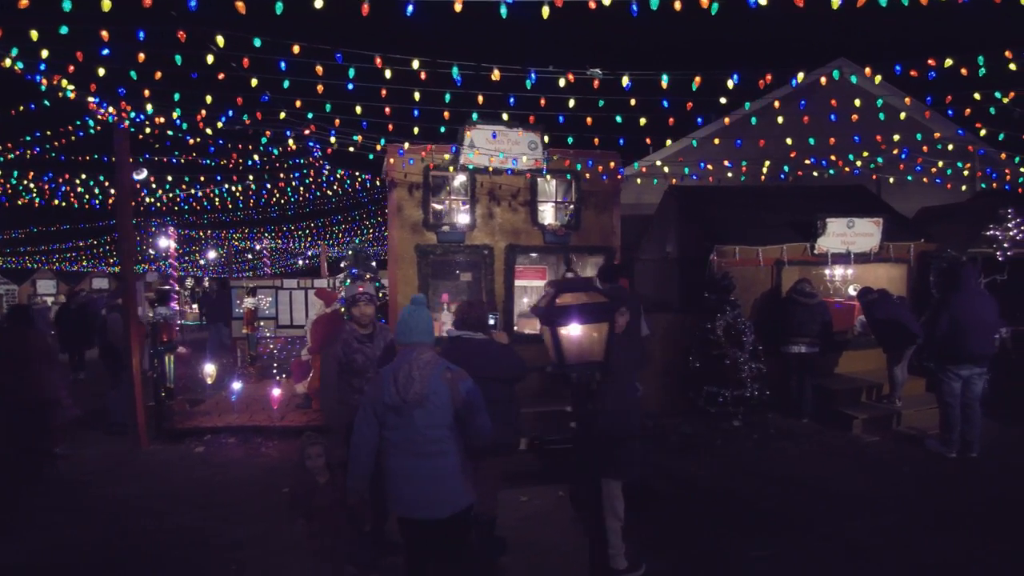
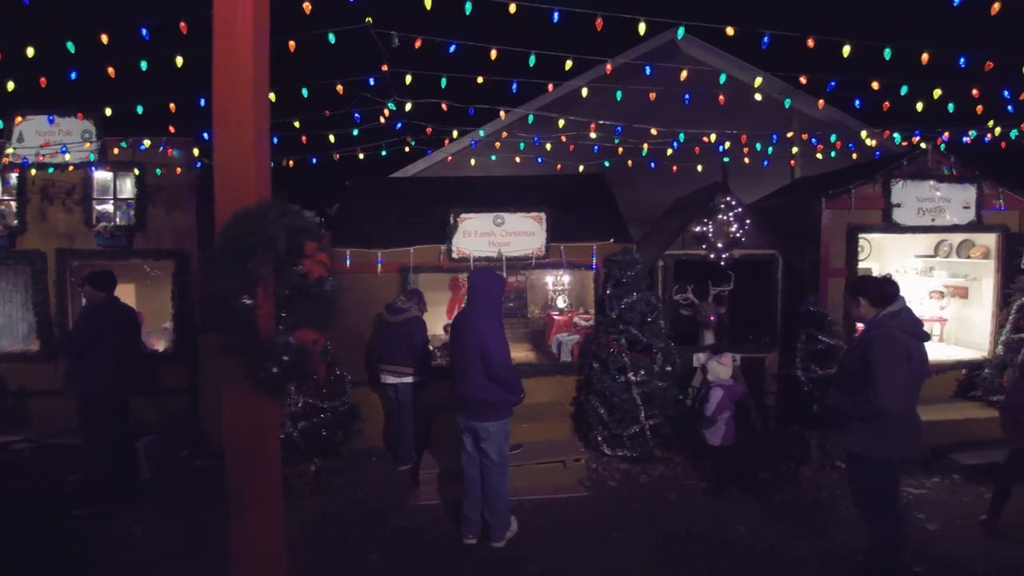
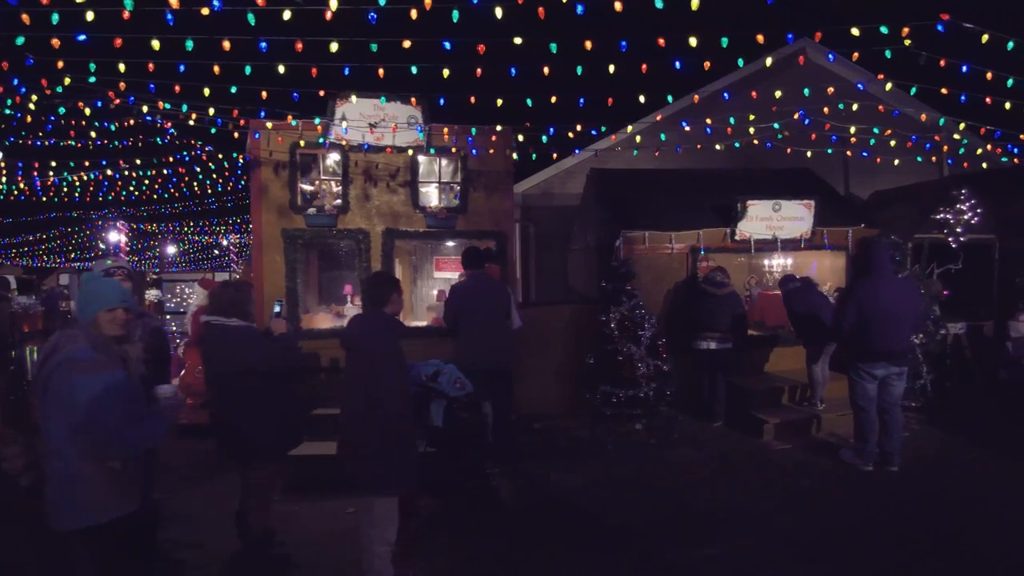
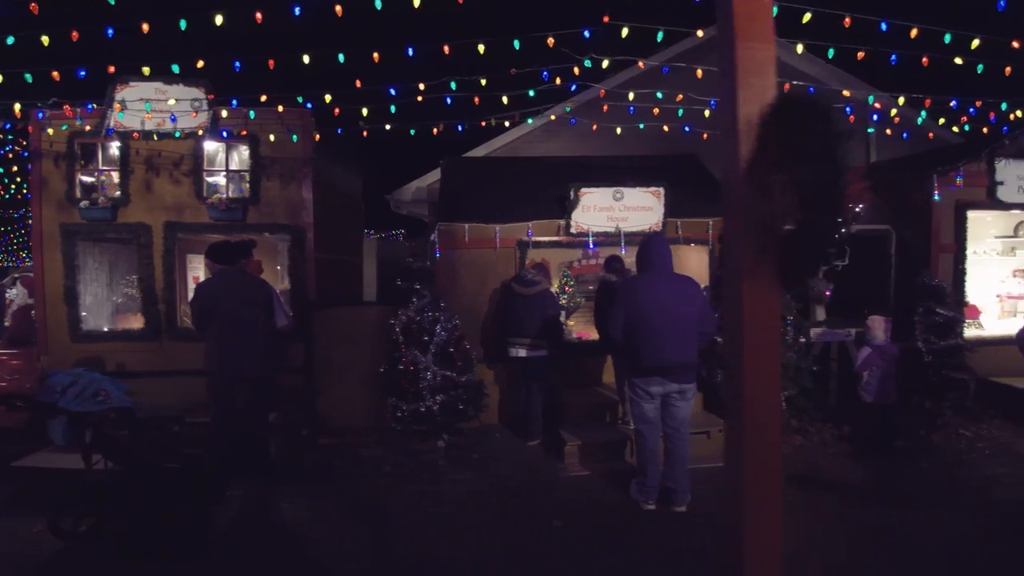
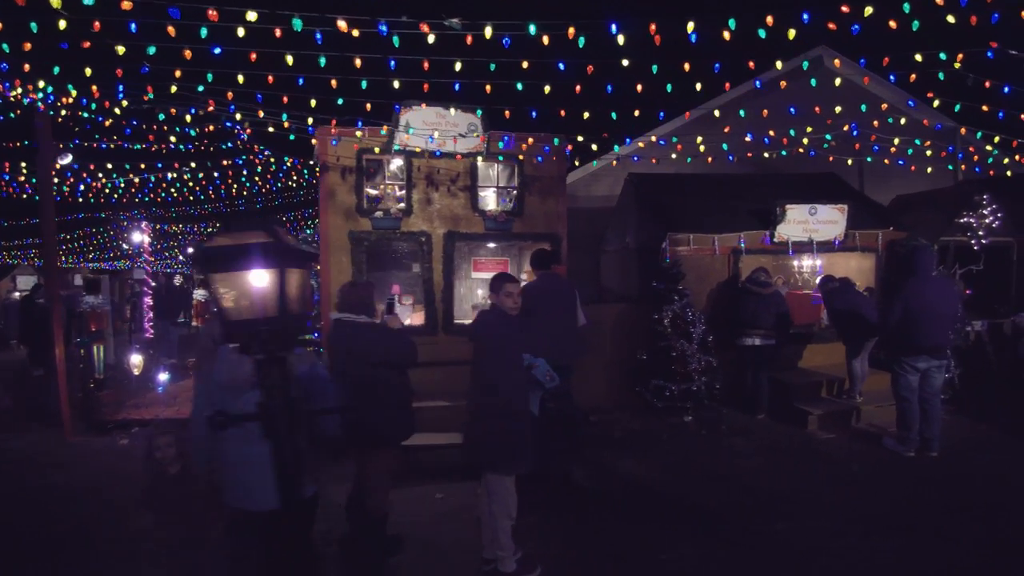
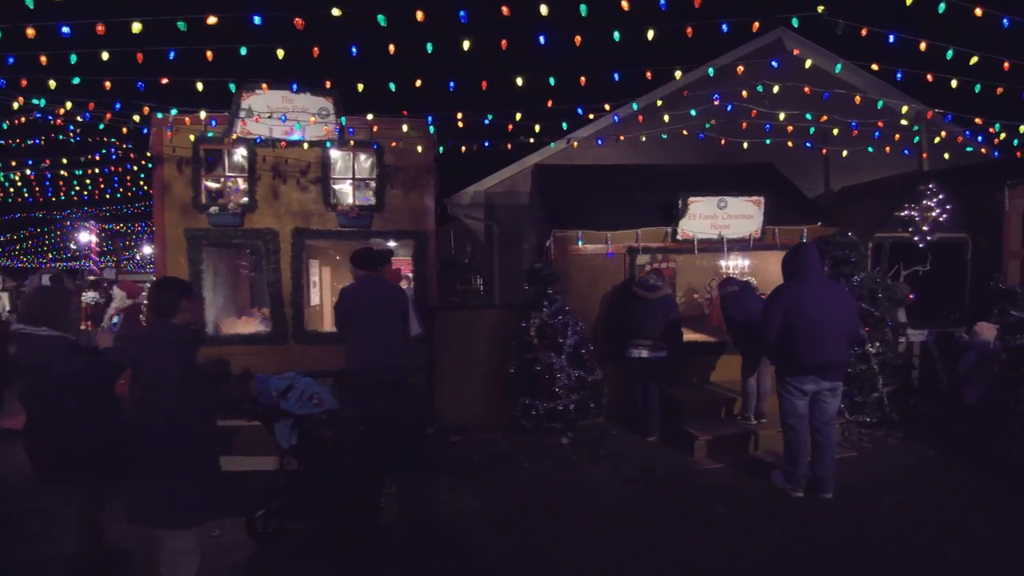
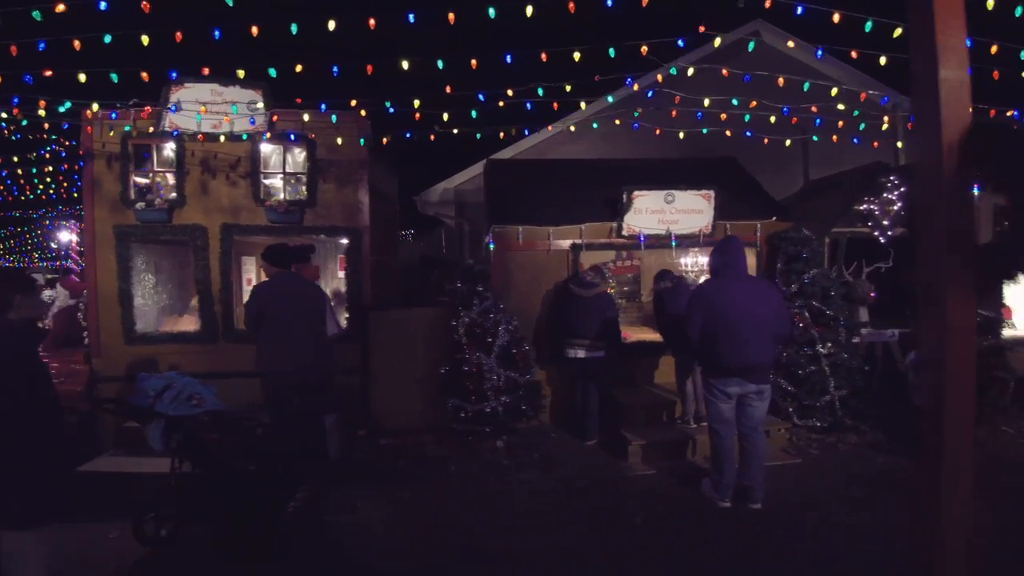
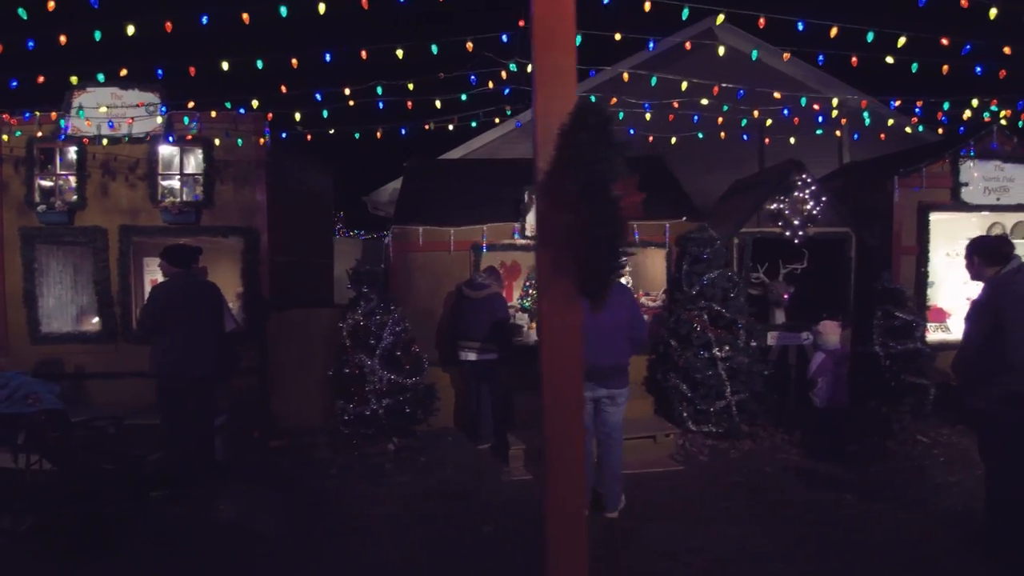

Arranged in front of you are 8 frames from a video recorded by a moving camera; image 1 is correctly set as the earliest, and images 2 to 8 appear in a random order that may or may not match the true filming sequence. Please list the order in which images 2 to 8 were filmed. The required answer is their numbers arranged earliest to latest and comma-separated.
5, 3, 6, 7, 4, 8, 2
